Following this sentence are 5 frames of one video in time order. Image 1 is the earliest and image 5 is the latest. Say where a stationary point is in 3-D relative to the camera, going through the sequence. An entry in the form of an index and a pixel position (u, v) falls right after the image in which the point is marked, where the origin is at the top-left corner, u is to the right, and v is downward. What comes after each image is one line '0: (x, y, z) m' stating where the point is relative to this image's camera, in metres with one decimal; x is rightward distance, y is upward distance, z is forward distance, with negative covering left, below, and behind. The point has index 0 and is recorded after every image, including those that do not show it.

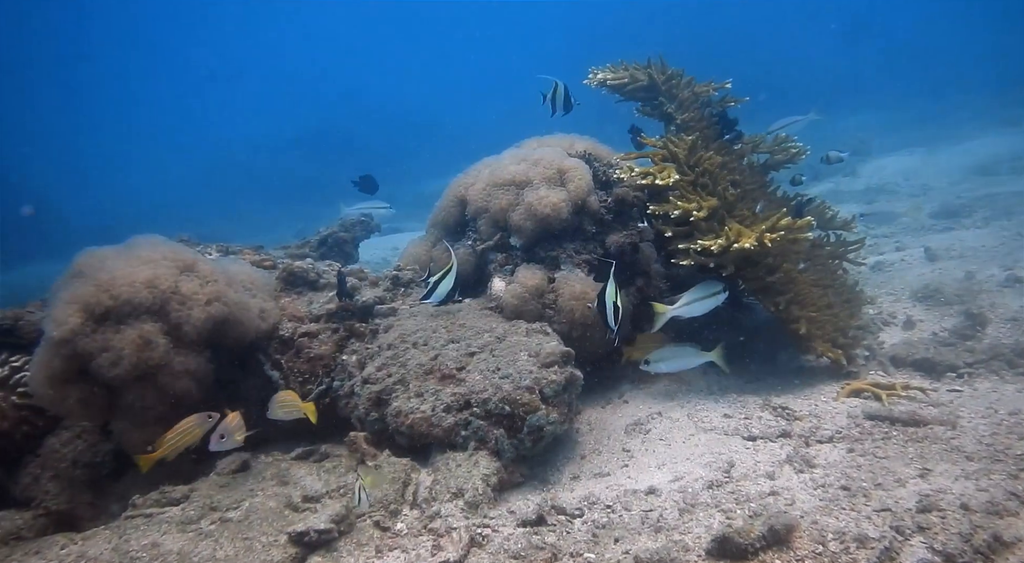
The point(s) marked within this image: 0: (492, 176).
0: (-0.2, +1.2, +6.7) m
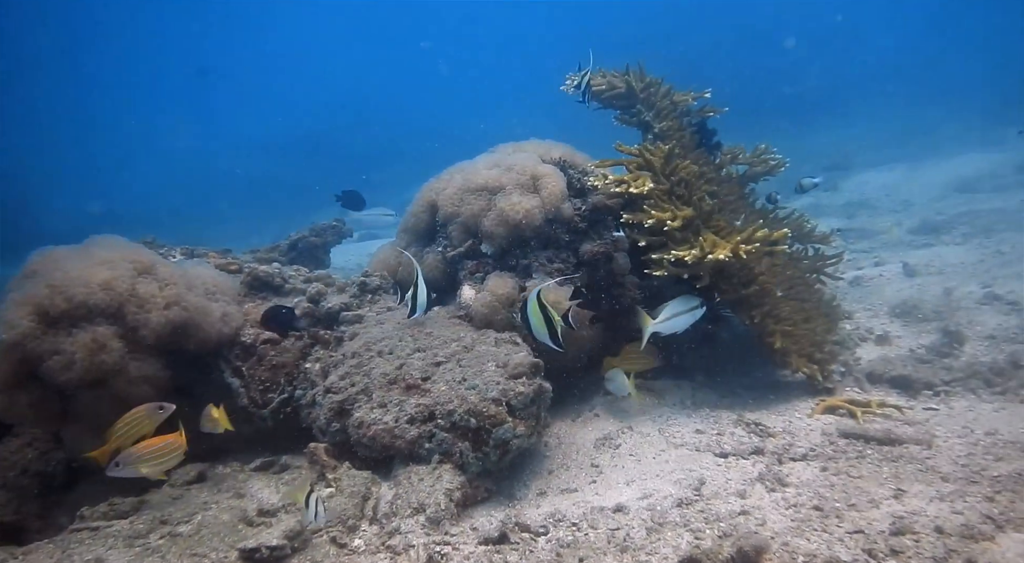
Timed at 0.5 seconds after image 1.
0: (-0.5, +1.1, +6.5) m
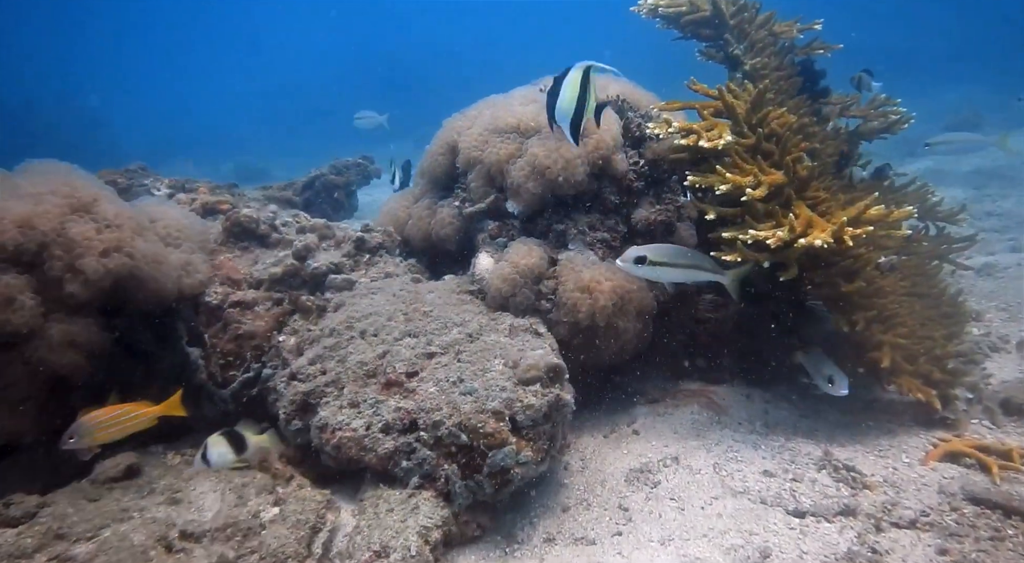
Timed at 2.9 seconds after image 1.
0: (-0.2, +1.4, +5.2) m
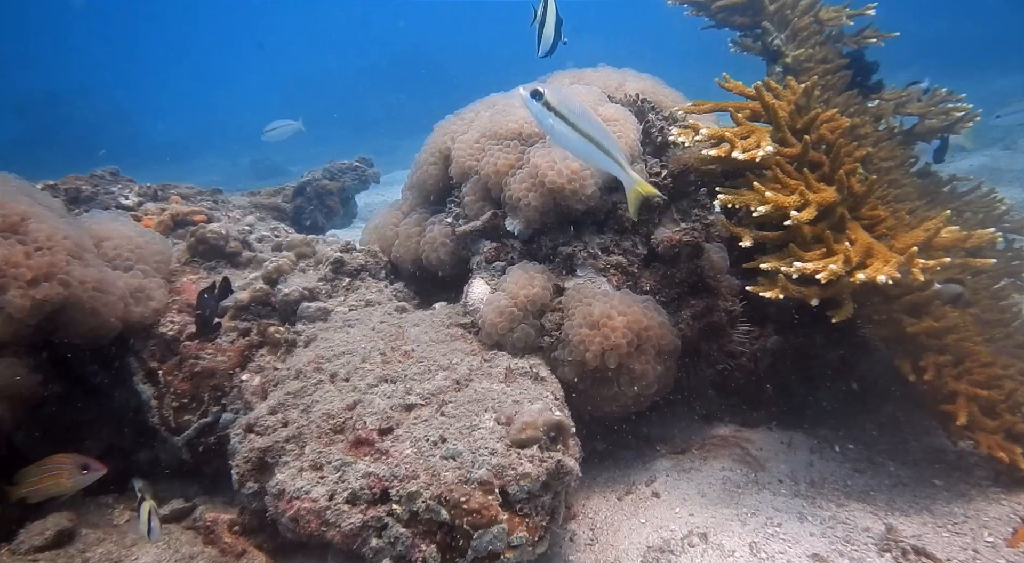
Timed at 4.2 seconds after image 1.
0: (-0.1, +1.2, +4.5) m
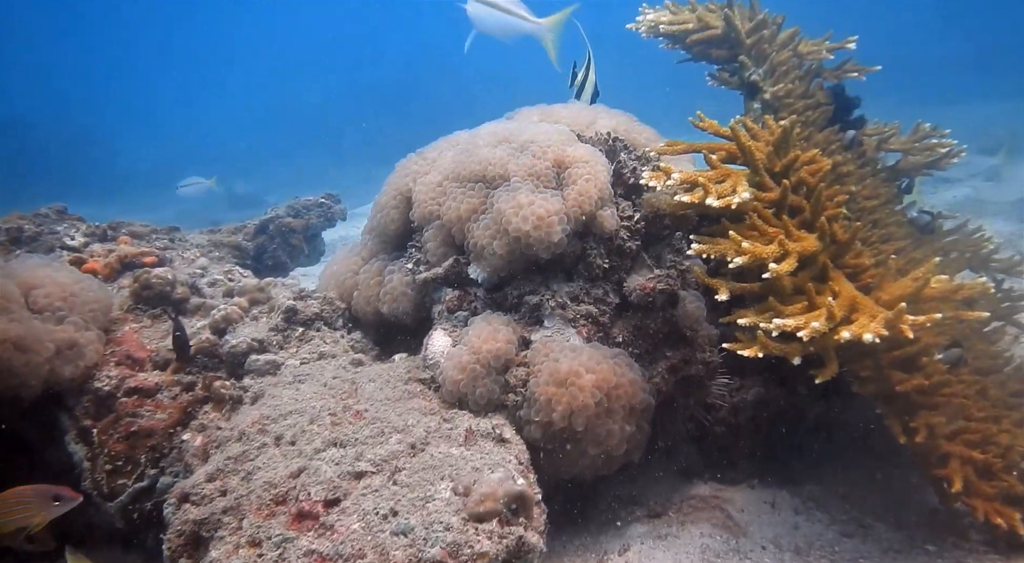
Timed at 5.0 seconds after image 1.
0: (-0.4, +0.9, +4.3) m
